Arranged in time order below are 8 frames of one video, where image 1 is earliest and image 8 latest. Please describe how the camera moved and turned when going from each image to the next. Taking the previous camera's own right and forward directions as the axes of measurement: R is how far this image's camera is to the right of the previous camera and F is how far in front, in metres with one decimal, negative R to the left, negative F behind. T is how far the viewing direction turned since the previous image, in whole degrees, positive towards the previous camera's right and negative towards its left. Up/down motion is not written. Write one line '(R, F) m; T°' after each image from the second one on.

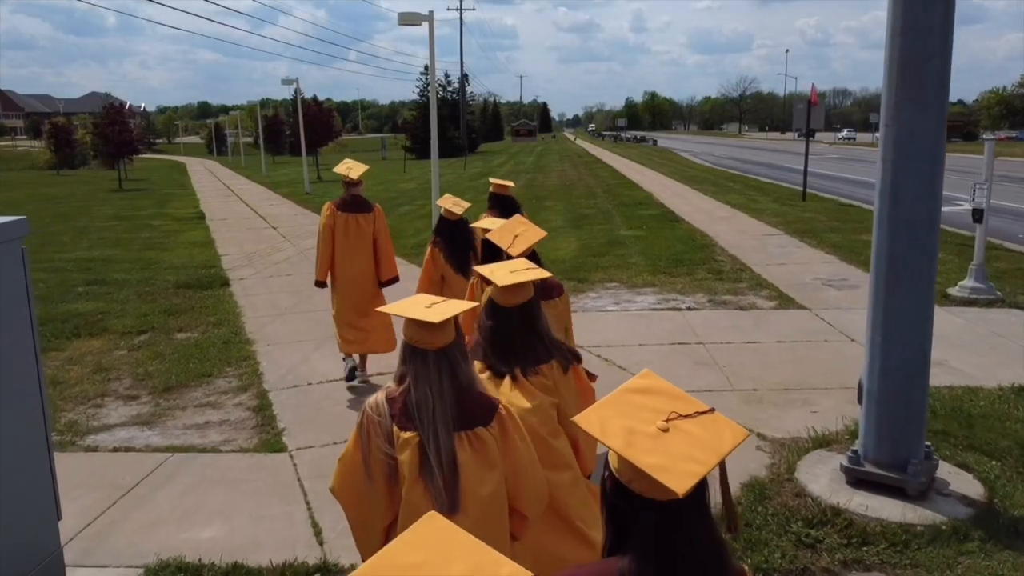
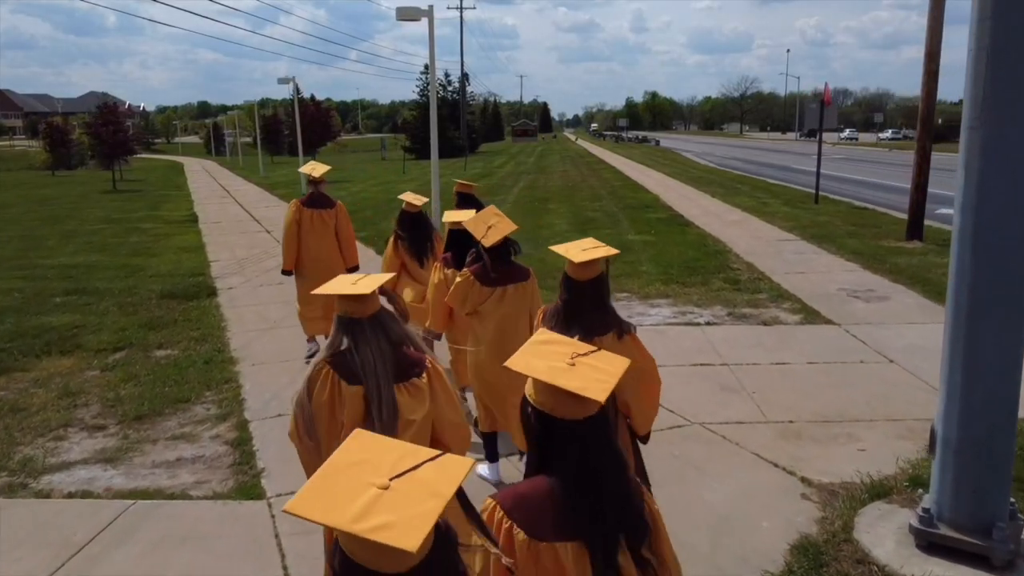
(-0.1, +0.7) m; 0°
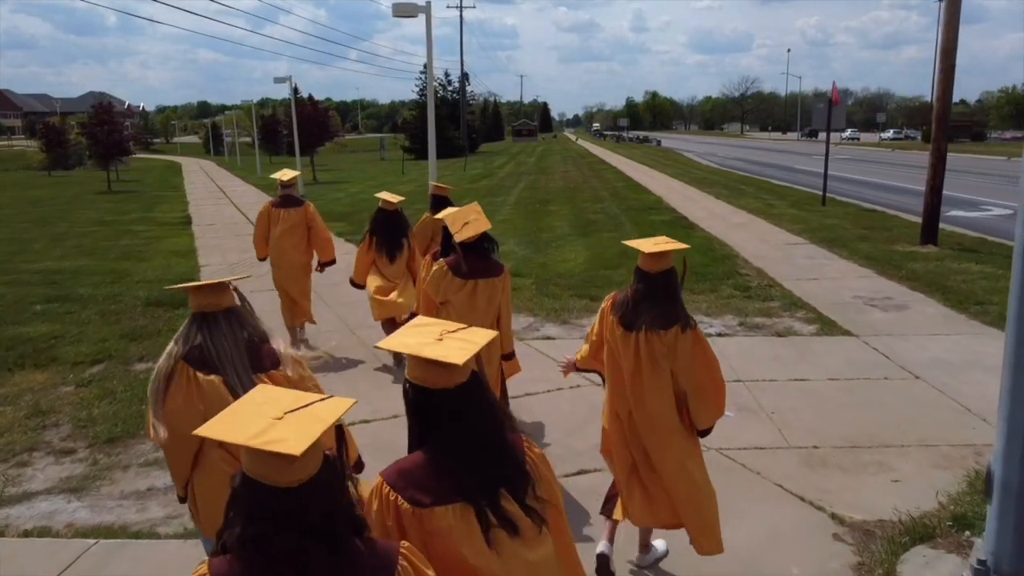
(0.0, +0.5) m; 0°
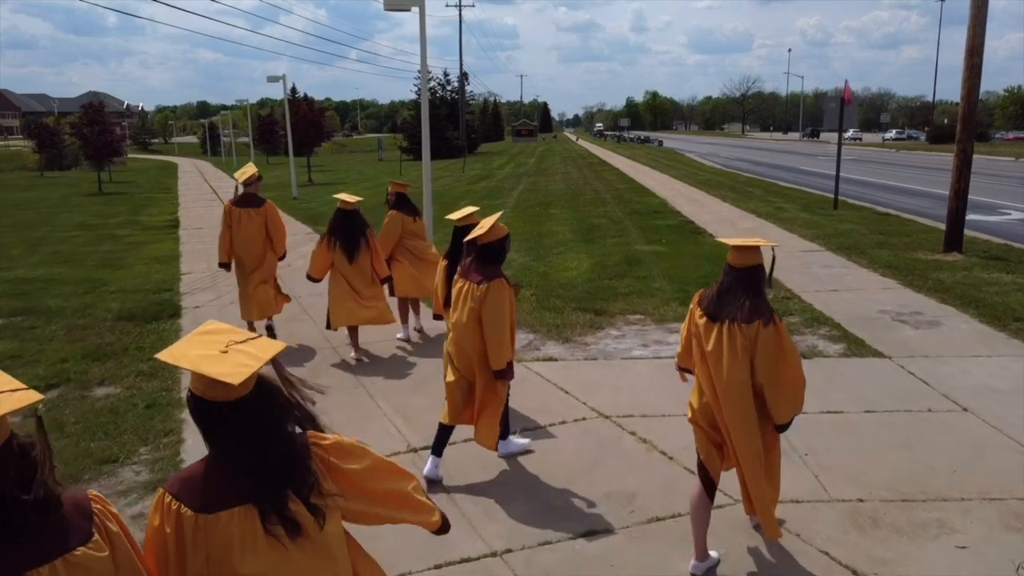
(0.0, +0.7) m; 0°
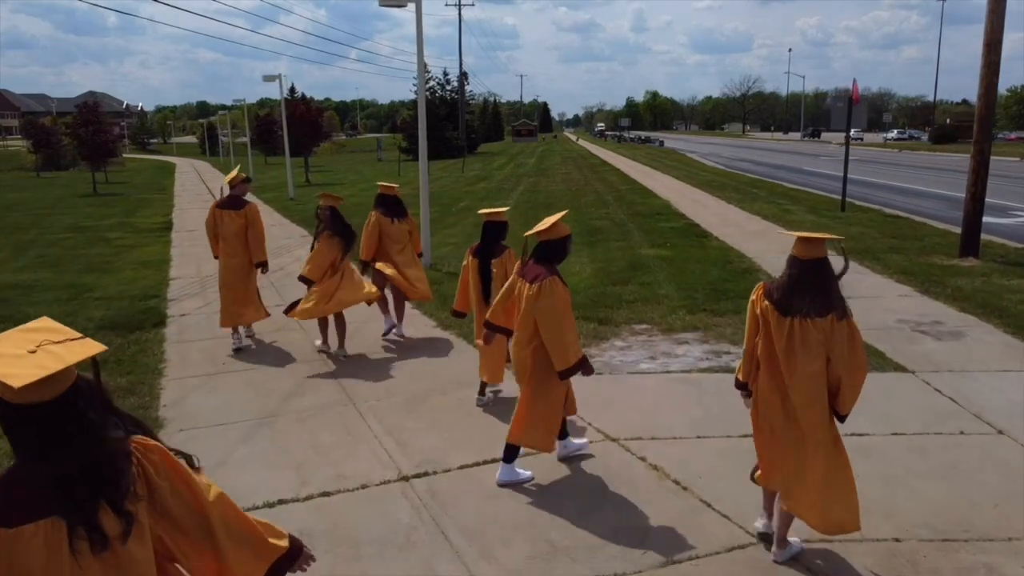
(0.0, +0.4) m; 0°
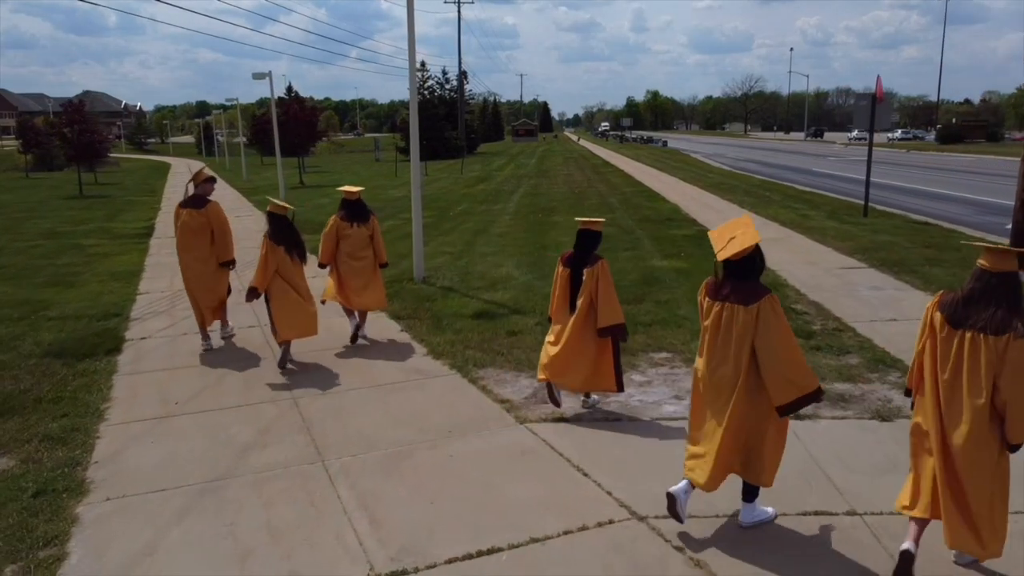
(0.0, +1.1) m; 0°
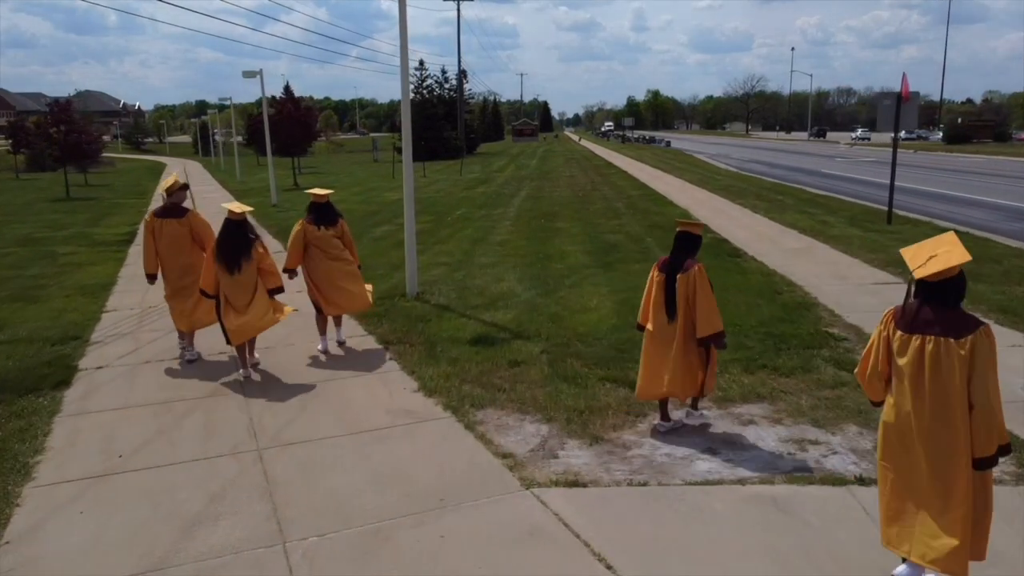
(0.0, +1.0) m; 0°
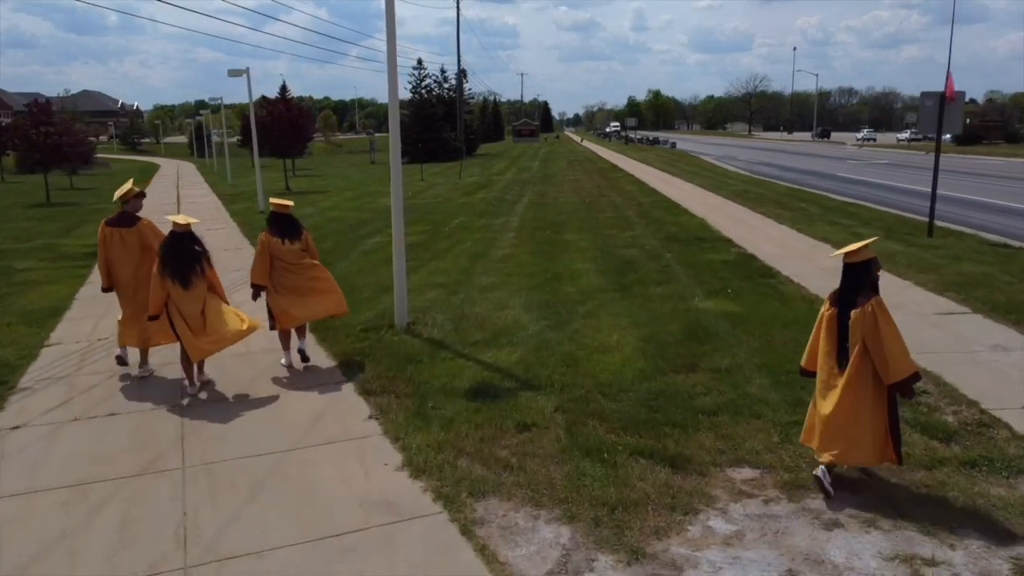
(-0.1, +1.5) m; 0°
